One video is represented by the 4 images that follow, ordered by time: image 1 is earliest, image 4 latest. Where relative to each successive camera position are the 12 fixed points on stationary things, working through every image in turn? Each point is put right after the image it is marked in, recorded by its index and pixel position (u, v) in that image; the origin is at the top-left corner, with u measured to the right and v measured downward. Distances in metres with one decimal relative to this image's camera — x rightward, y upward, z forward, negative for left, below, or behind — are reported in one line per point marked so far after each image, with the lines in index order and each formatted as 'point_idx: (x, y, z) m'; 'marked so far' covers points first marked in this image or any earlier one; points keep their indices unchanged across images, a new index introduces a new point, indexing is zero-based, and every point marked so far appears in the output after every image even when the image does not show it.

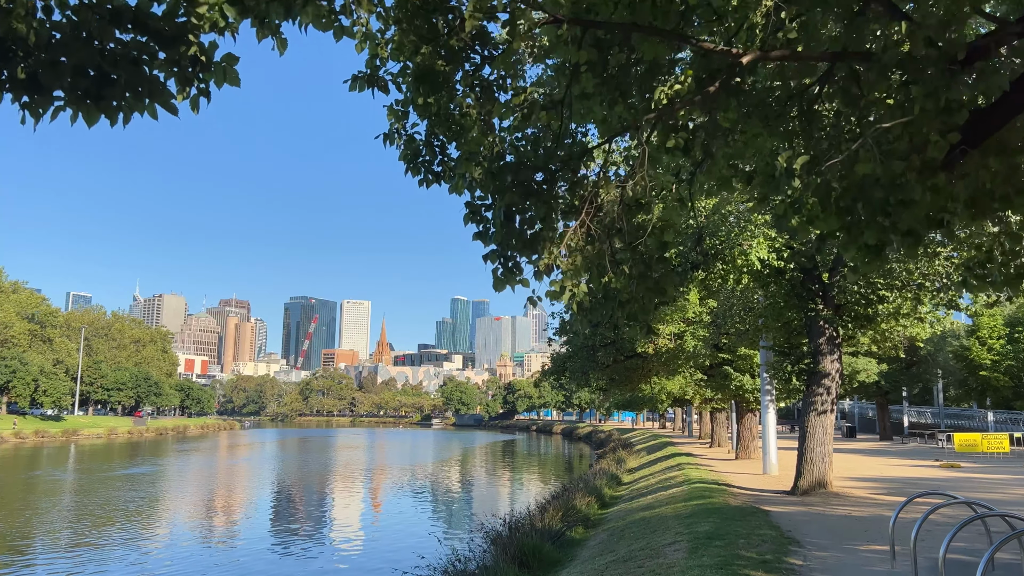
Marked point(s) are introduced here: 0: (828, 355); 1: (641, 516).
0: (+6.0, -1.3, +15.3) m
1: (+2.4, -4.3, +14.9) m
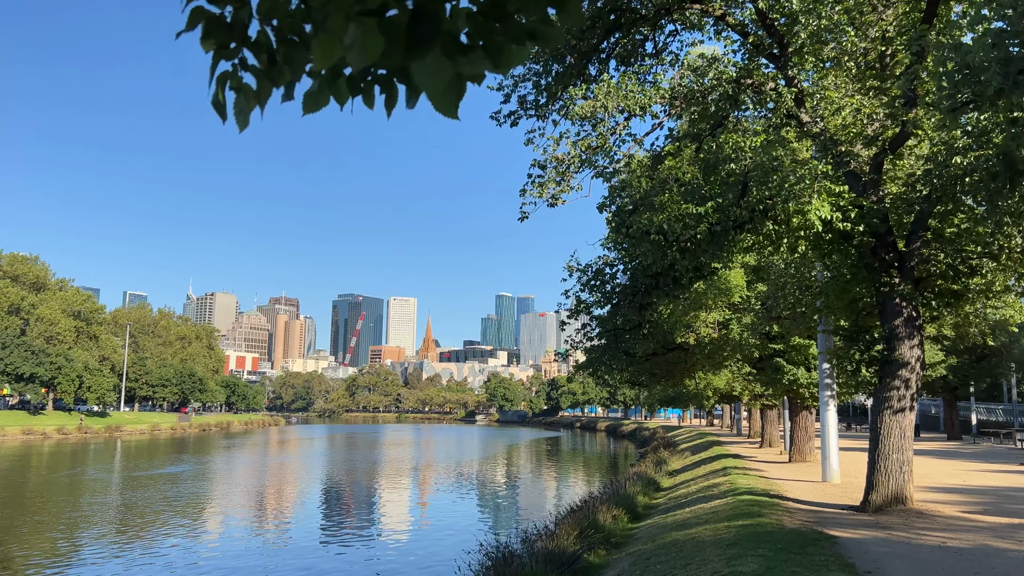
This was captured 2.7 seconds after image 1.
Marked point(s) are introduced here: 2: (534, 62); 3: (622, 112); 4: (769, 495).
0: (+6.1, -0.8, +12.4) m
1: (+2.5, -3.8, +12.2) m
2: (+0.4, +3.9, +14.0) m
3: (+1.8, +2.8, +12.7) m
4: (+4.9, -4.0, +15.4) m
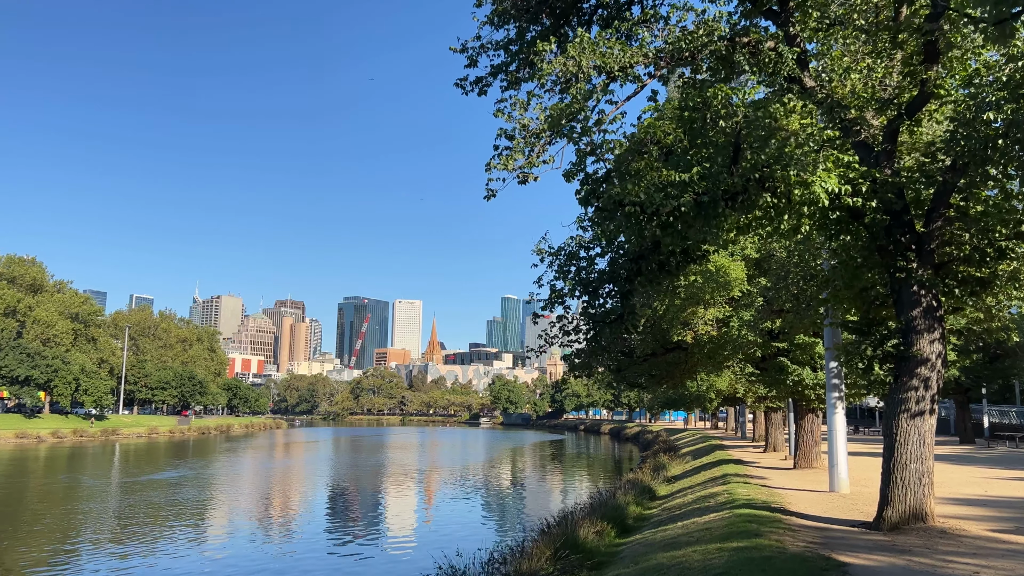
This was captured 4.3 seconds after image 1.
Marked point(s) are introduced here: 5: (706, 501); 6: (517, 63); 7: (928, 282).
0: (+5.6, -0.6, +10.8) m
1: (+1.9, -3.6, +10.7) m
2: (-0.1, +4.1, +12.5) m
3: (+1.2, +3.0, +11.2) m
4: (+4.4, -3.8, +13.8) m
5: (+4.0, -4.4, +16.6) m
6: (+0.1, +3.4, +11.9) m
7: (+5.5, +0.1, +10.6) m
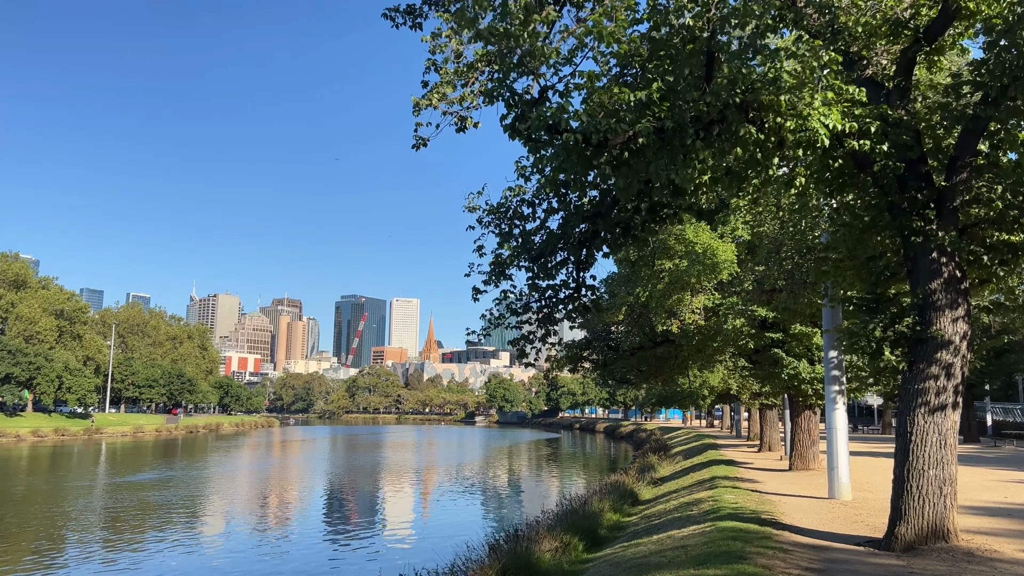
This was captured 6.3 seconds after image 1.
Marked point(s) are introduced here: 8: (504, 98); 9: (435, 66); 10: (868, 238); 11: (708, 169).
0: (+4.8, -0.2, +8.8) m
1: (+1.2, -3.2, +8.7) m
2: (-0.9, +4.5, +10.5) m
3: (+0.5, +3.4, +9.2) m
4: (+3.7, -3.4, +11.8) m
5: (+3.3, -4.0, +14.6) m
6: (-0.7, +3.7, +9.9) m
7: (+4.7, +0.5, +8.6) m
8: (0.0, +1.6, +6.8) m
9: (-0.9, +2.5, +9.1) m
10: (+4.1, +0.6, +9.2) m
11: (+2.0, +1.2, +7.8) m
